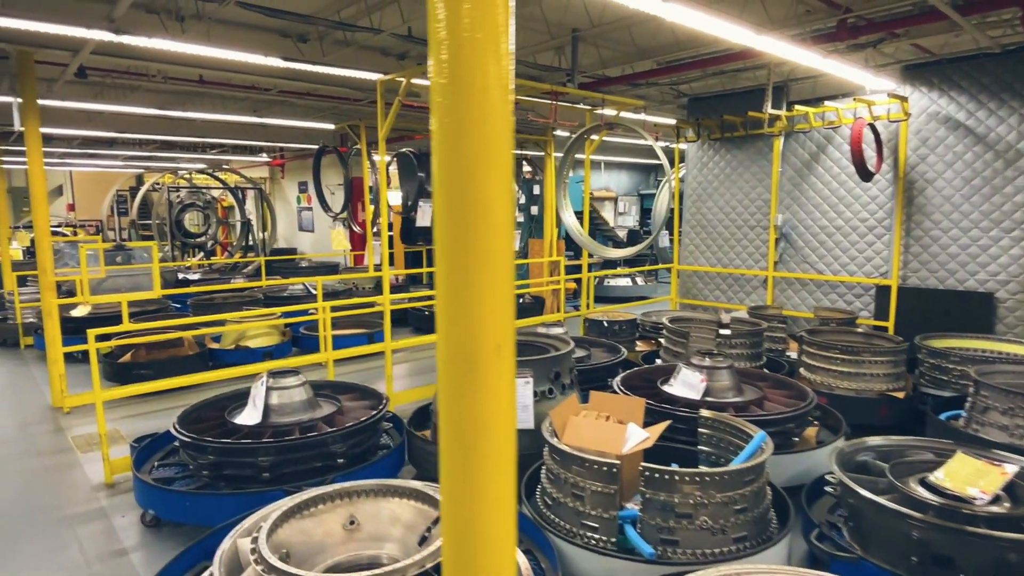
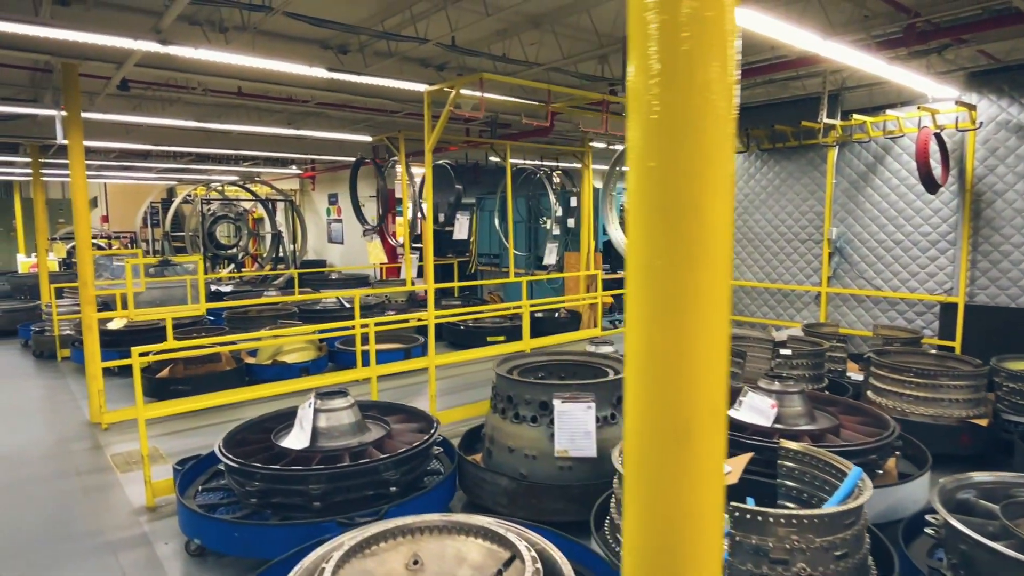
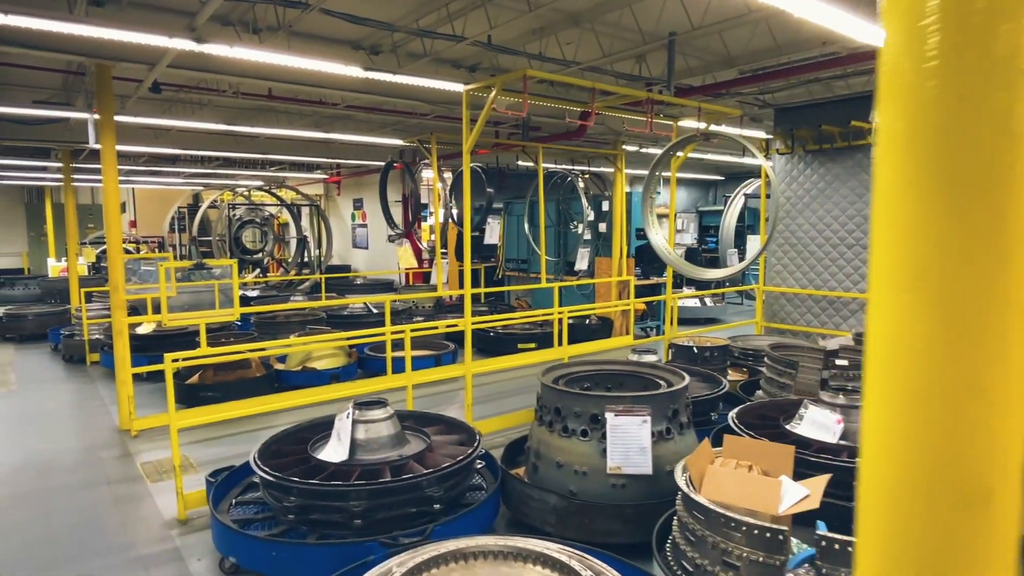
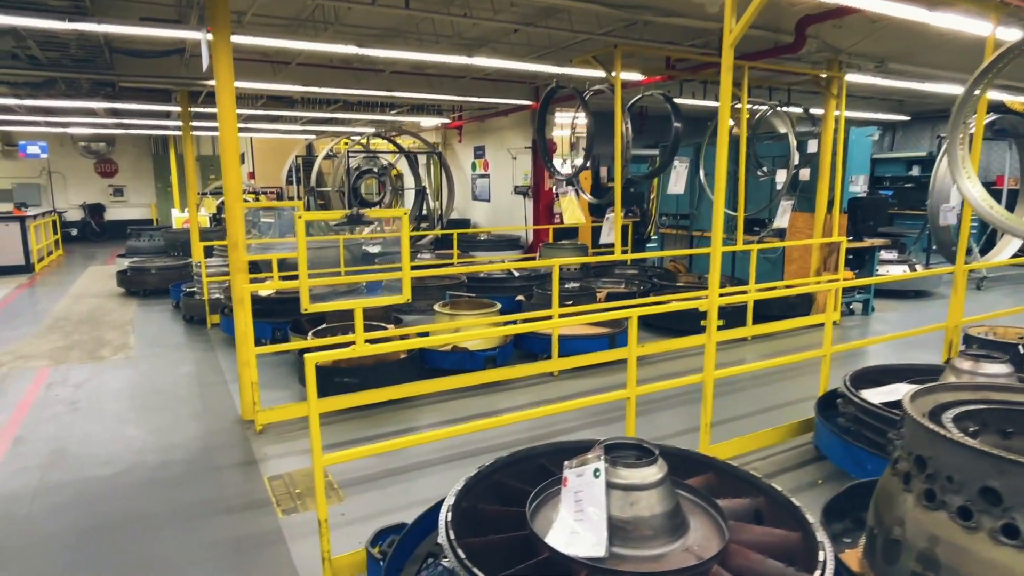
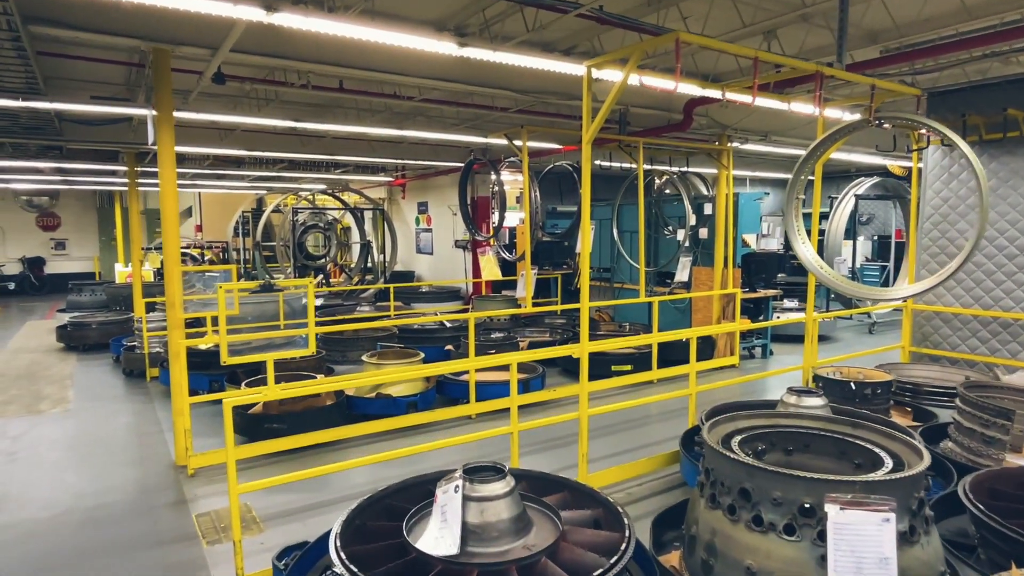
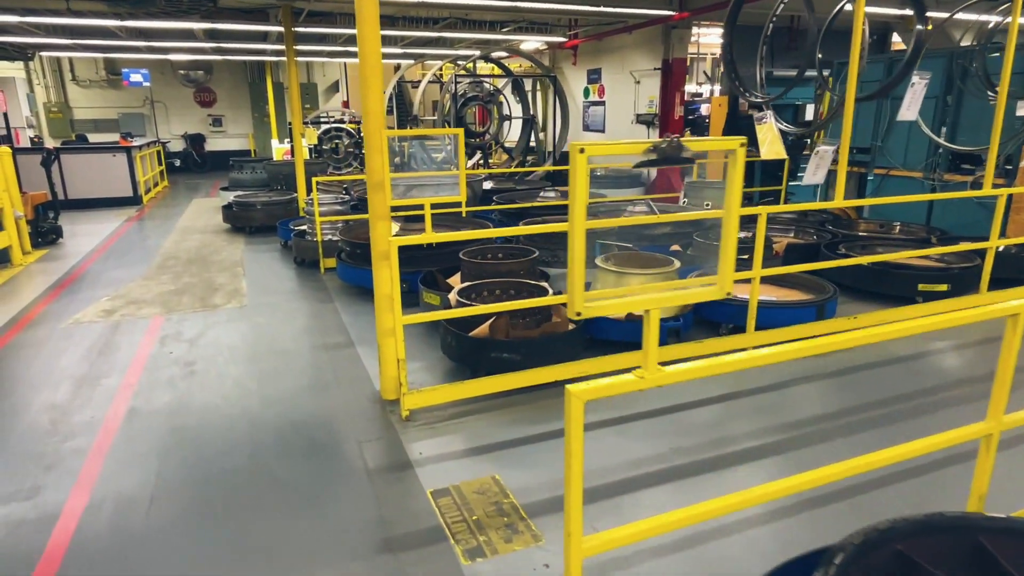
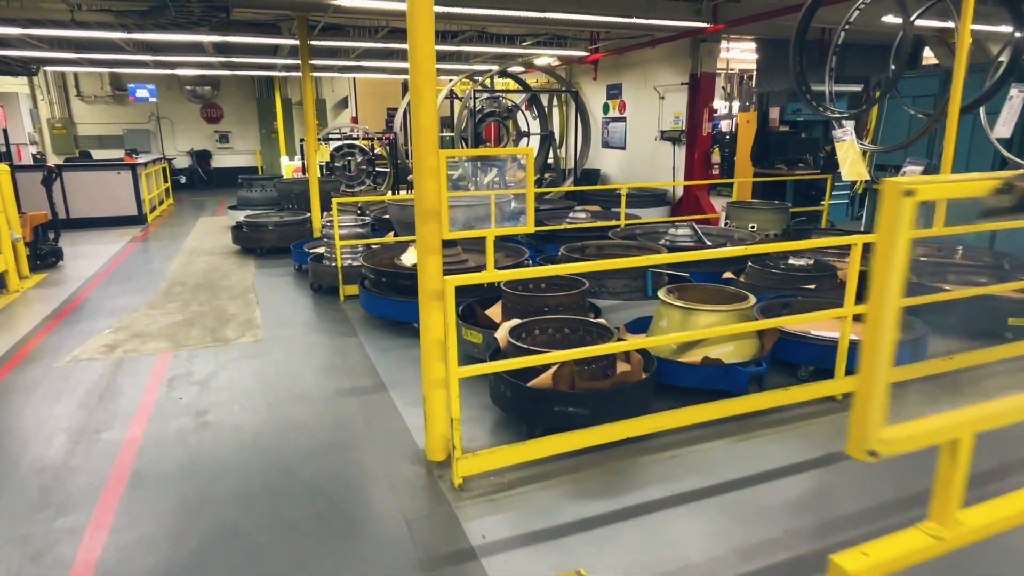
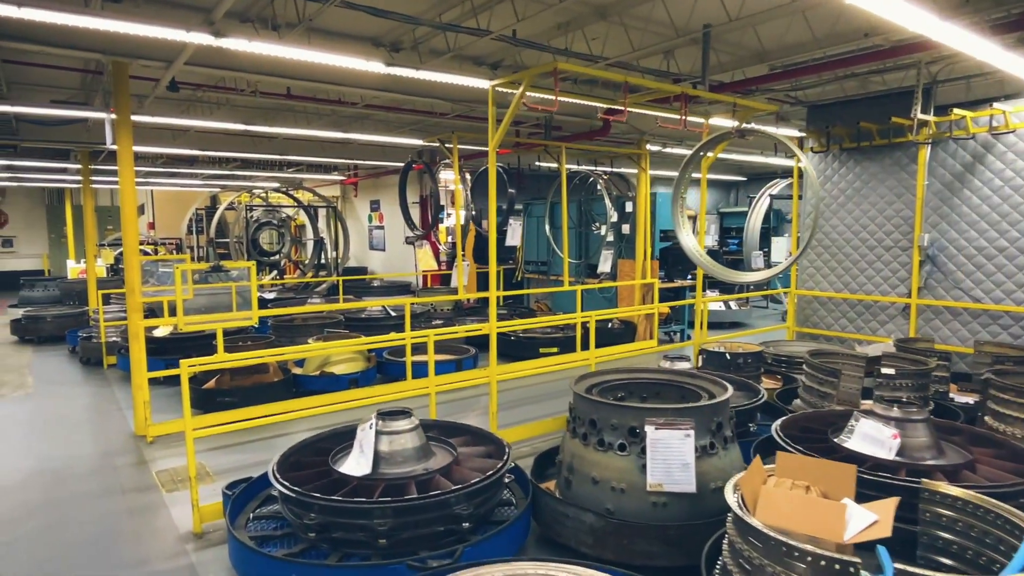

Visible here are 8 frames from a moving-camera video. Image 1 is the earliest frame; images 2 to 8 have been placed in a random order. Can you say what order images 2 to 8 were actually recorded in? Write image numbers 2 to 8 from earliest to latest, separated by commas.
2, 3, 8, 5, 4, 6, 7
